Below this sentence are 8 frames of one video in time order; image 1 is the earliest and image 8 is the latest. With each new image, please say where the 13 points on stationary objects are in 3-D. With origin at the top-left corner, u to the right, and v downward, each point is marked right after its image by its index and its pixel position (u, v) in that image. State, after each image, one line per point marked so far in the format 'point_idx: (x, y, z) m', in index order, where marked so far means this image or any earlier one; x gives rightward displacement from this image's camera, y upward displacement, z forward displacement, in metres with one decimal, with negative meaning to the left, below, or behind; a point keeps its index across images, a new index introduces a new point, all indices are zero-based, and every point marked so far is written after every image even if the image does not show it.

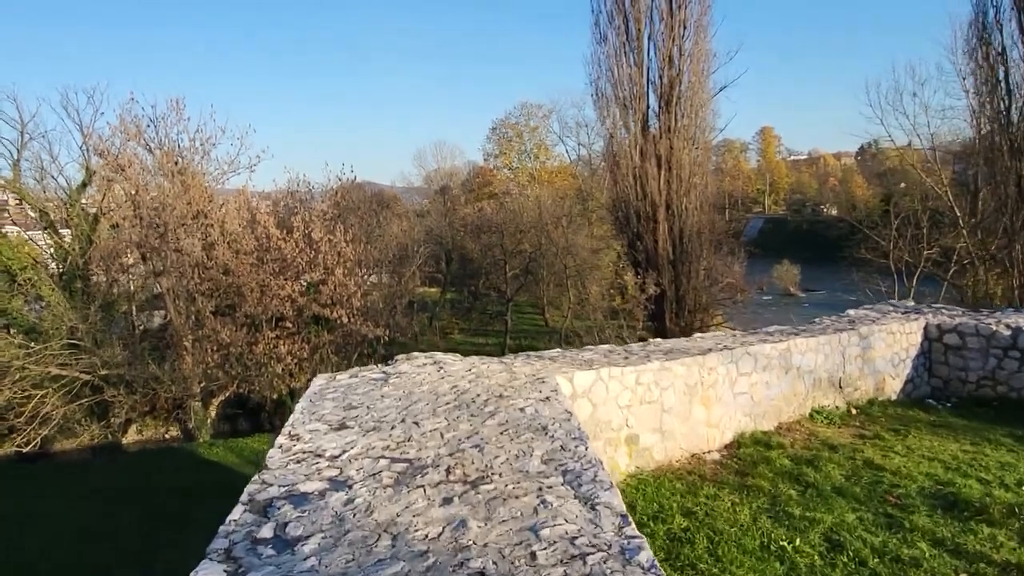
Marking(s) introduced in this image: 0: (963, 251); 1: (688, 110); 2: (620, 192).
0: (+8.8, +0.7, +14.9) m
1: (+3.1, +3.2, +13.8) m
2: (+1.9, +1.8, +14.3) m
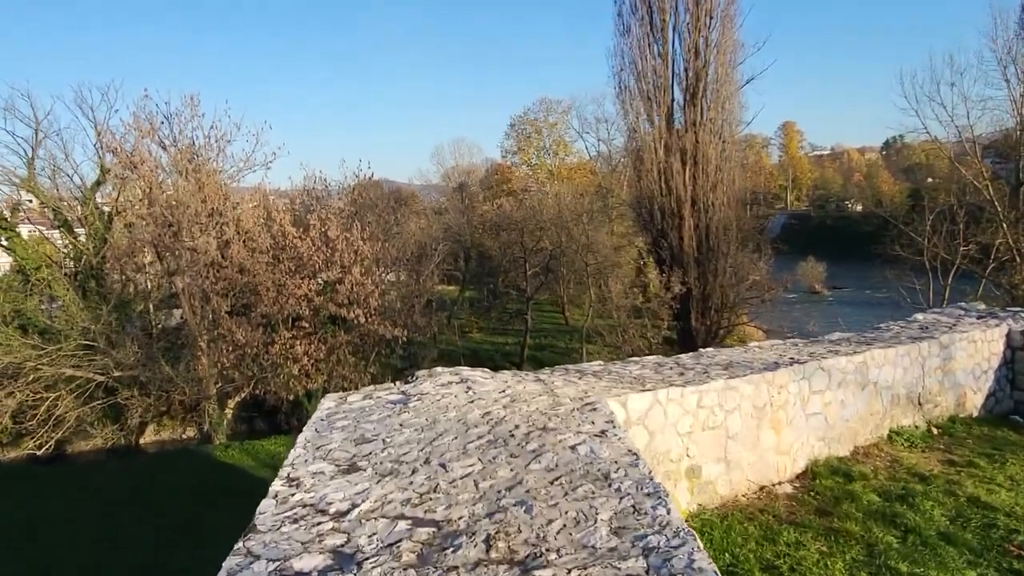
0: (+9.2, +0.8, +14.4) m
1: (+3.5, +3.3, +13.4) m
2: (+2.3, +1.8, +13.9) m
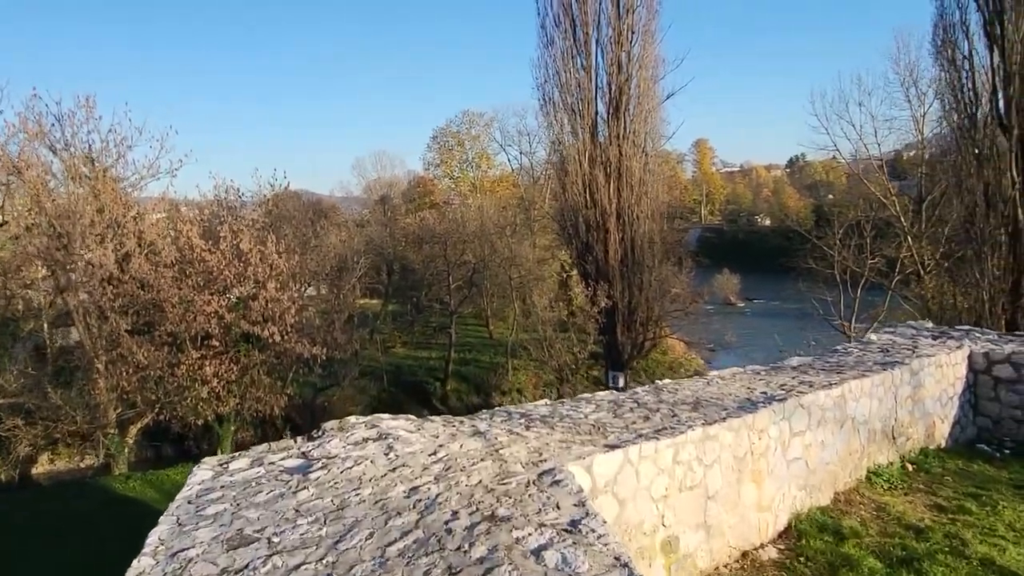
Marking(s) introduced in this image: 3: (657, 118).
0: (+7.8, +0.5, +14.9) m
1: (+2.2, +3.0, +13.4) m
2: (+1.0, +1.6, +13.7) m
3: (+2.6, +3.0, +13.6) m
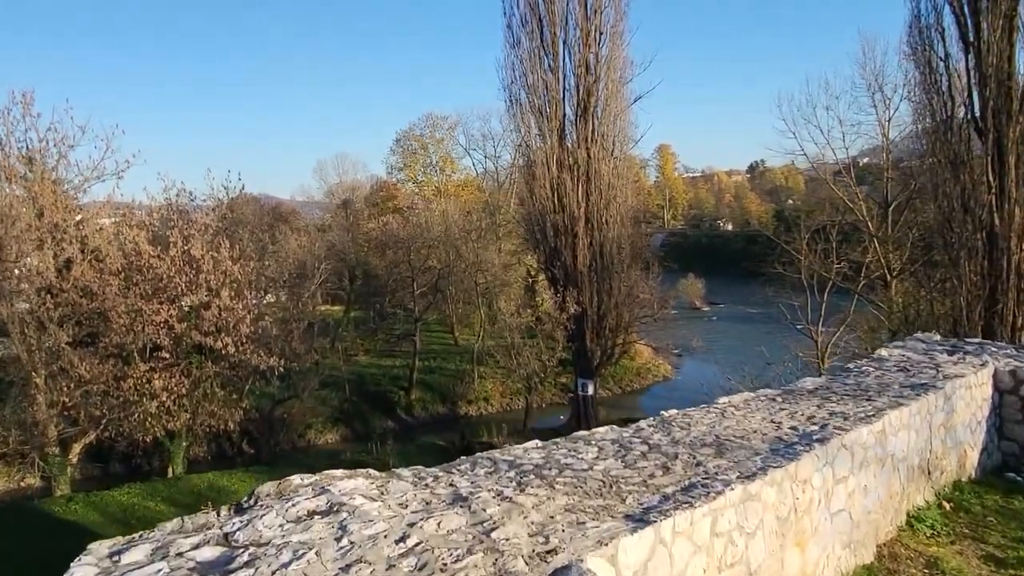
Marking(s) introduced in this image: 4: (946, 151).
0: (+7.1, +0.4, +14.8) m
1: (+1.6, +2.9, +13.1) m
2: (+0.4, +1.5, +13.3) m
3: (+2.0, +2.9, +13.3) m
4: (+5.0, +1.6, +8.9) m
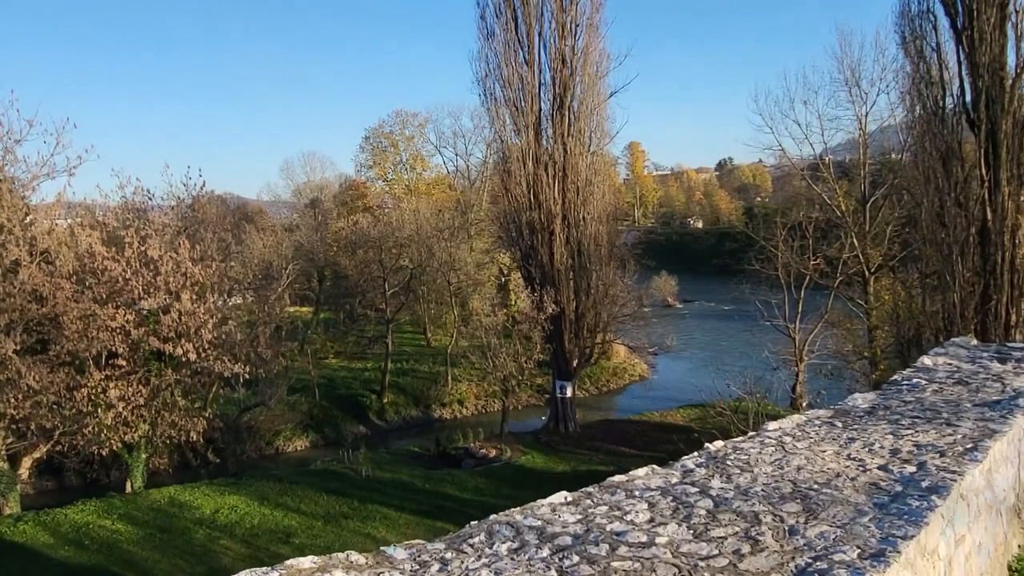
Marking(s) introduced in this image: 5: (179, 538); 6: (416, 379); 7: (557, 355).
0: (+6.7, +0.5, +14.7) m
1: (+1.2, +2.9, +12.7) m
2: (0.0, +1.5, +12.9) m
3: (+1.5, +2.9, +13.0) m
4: (+4.8, +1.6, +8.7) m
5: (-3.7, -2.8, +8.5) m
6: (-2.2, -2.0, +17.1) m
7: (+0.8, -1.2, +13.2) m
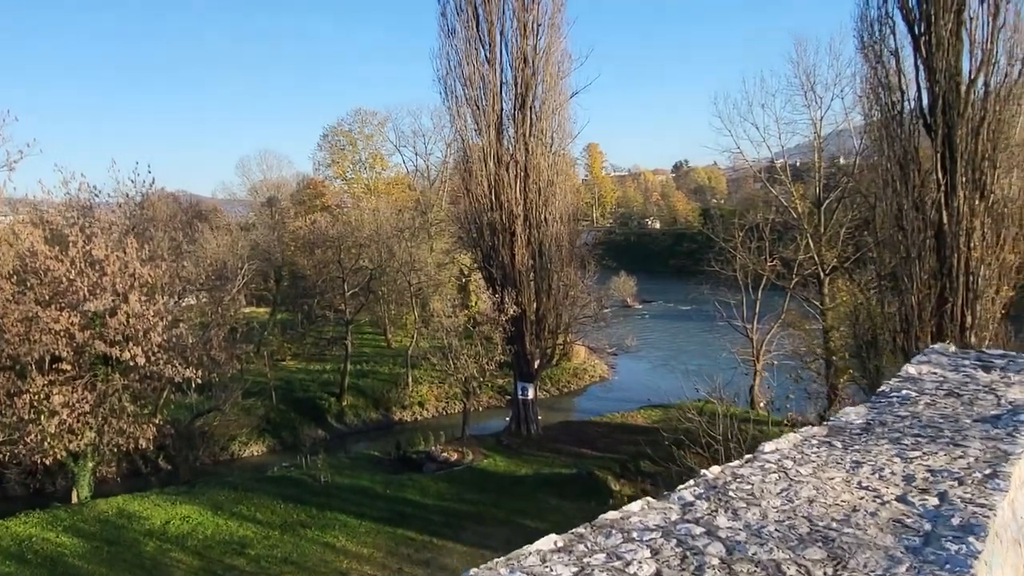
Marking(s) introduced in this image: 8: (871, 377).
0: (+5.9, +0.5, +14.9) m
1: (+0.5, +2.9, +12.6) m
2: (-0.7, +1.4, +12.7) m
3: (+0.9, +2.9, +12.9) m
4: (+4.4, +1.6, +8.8) m
5: (-4.1, -2.8, +8.2) m
6: (-3.0, -2.1, +16.8) m
7: (+0.2, -1.2, +13.0) m
8: (+5.0, -1.2, +10.7) m
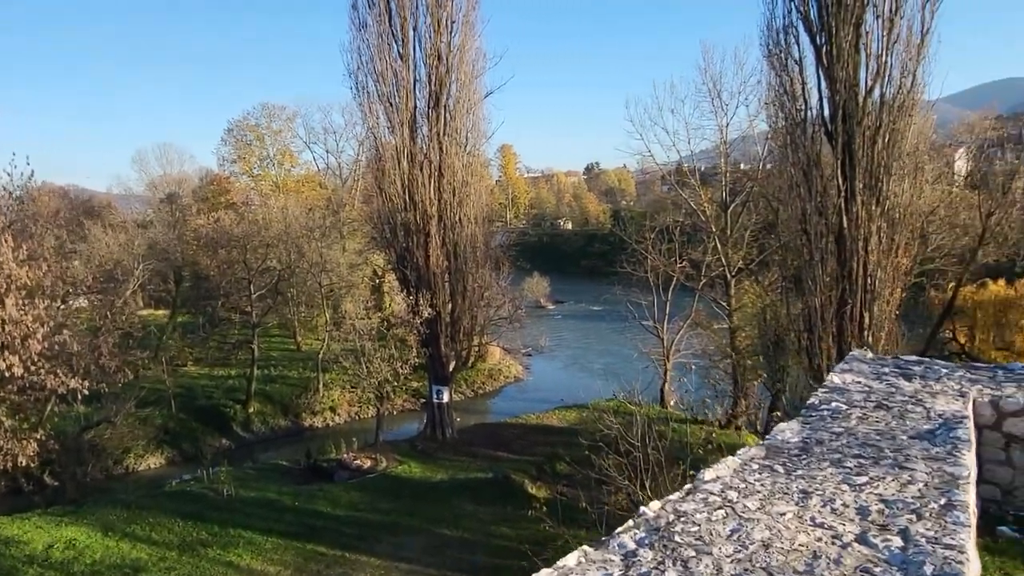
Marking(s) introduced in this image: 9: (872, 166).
0: (+4.3, +0.4, +15.2) m
1: (-0.8, +2.9, +12.4) m
2: (-2.1, +1.4, +12.4) m
3: (-0.5, +2.9, +12.7) m
4: (+3.4, +1.6, +9.0) m
5: (-5.0, -2.9, +7.5) m
6: (-4.8, -2.1, +16.2) m
7: (-1.3, -1.2, +12.8) m
8: (+3.8, -1.3, +11.0) m
9: (+4.0, +1.3, +8.4) m
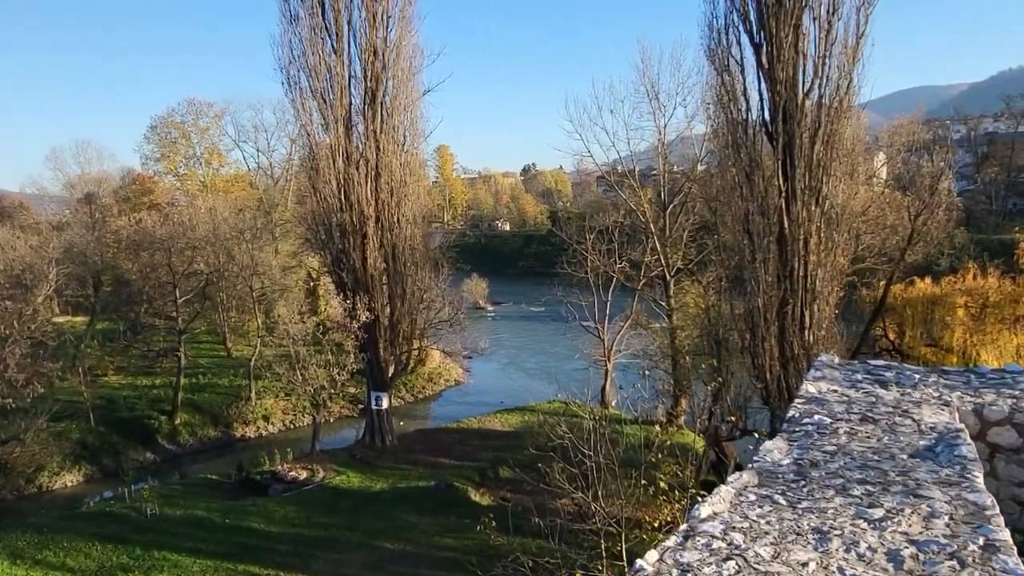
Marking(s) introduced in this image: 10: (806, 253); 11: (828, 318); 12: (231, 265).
0: (+3.1, +0.4, +15.3) m
1: (-1.8, +2.8, +12.0) m
2: (-3.0, +1.3, +11.9) m
3: (-1.5, +2.8, +12.4) m
4: (+2.7, +1.6, +9.0) m
5: (-5.5, -2.9, +6.7) m
6: (-6.1, -2.2, +15.5) m
7: (-2.2, -1.3, +12.4) m
8: (+3.0, -1.3, +11.0) m
9: (+3.3, +1.3, +8.4) m
10: (+3.3, +0.4, +8.3) m
11: (+3.5, -0.3, +8.4) m
12: (-5.5, +0.4, +15.1) m
